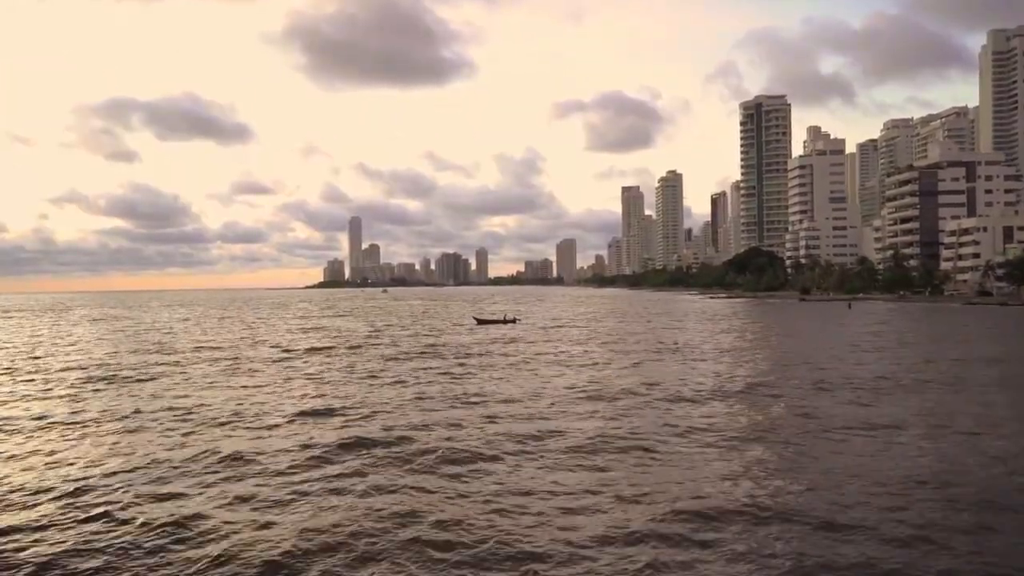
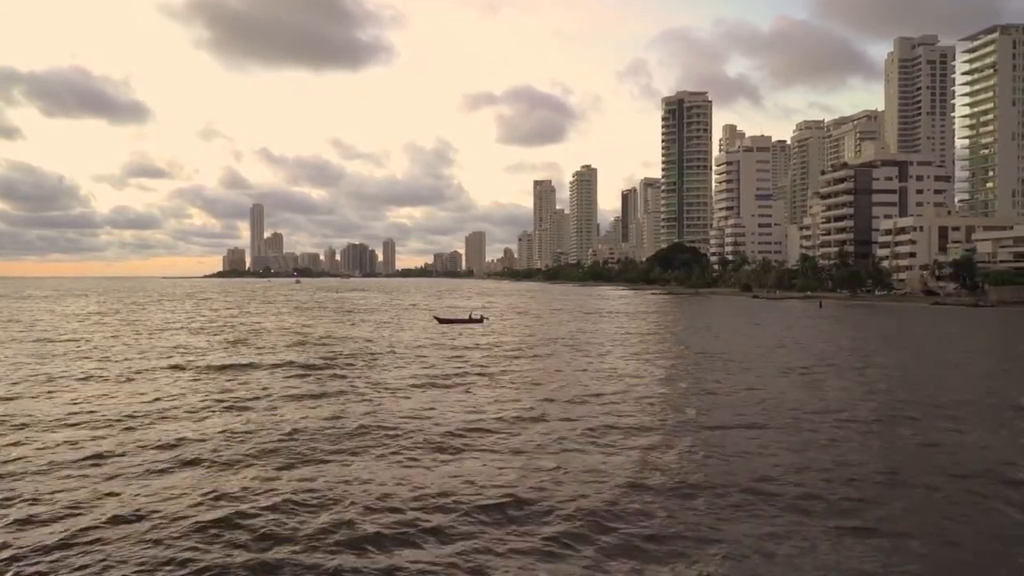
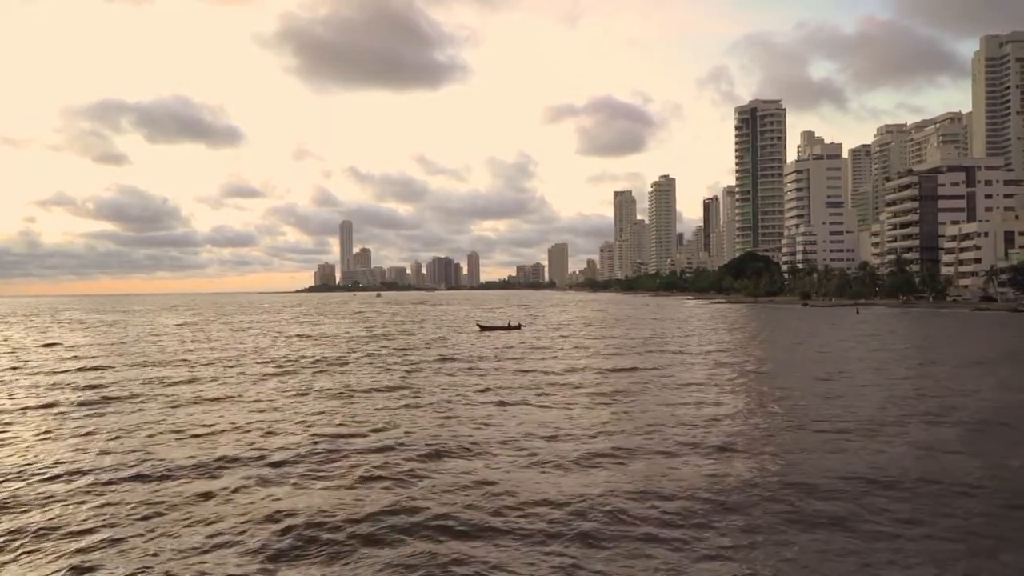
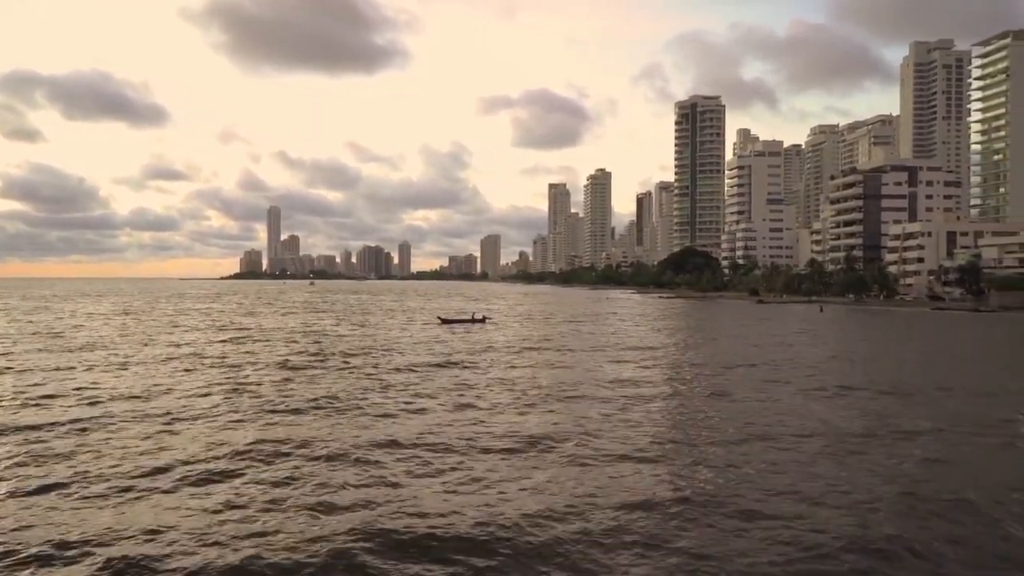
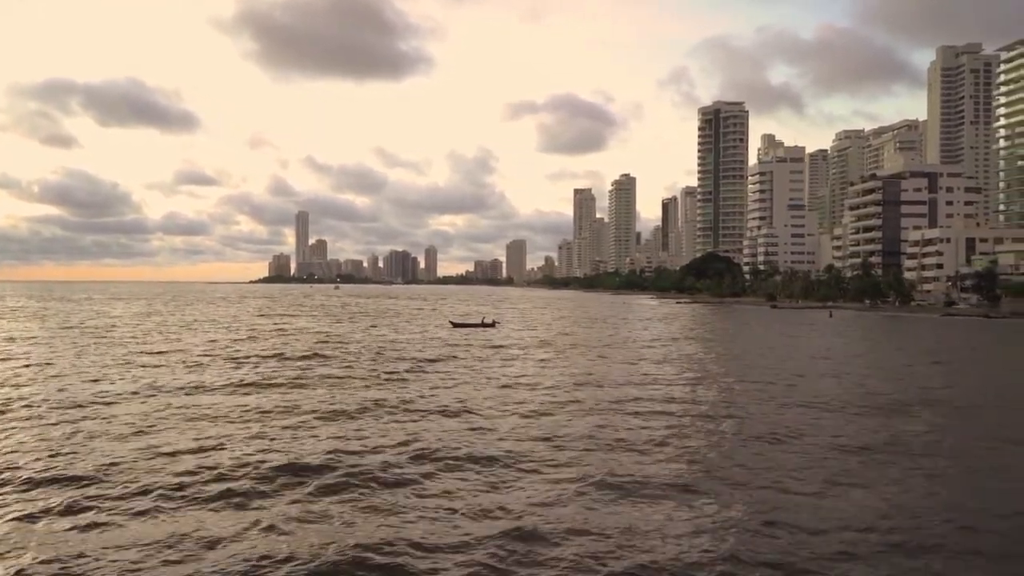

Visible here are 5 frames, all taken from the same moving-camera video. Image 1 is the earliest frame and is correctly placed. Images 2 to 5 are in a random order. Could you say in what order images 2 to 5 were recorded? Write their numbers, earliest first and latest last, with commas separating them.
3, 5, 4, 2
